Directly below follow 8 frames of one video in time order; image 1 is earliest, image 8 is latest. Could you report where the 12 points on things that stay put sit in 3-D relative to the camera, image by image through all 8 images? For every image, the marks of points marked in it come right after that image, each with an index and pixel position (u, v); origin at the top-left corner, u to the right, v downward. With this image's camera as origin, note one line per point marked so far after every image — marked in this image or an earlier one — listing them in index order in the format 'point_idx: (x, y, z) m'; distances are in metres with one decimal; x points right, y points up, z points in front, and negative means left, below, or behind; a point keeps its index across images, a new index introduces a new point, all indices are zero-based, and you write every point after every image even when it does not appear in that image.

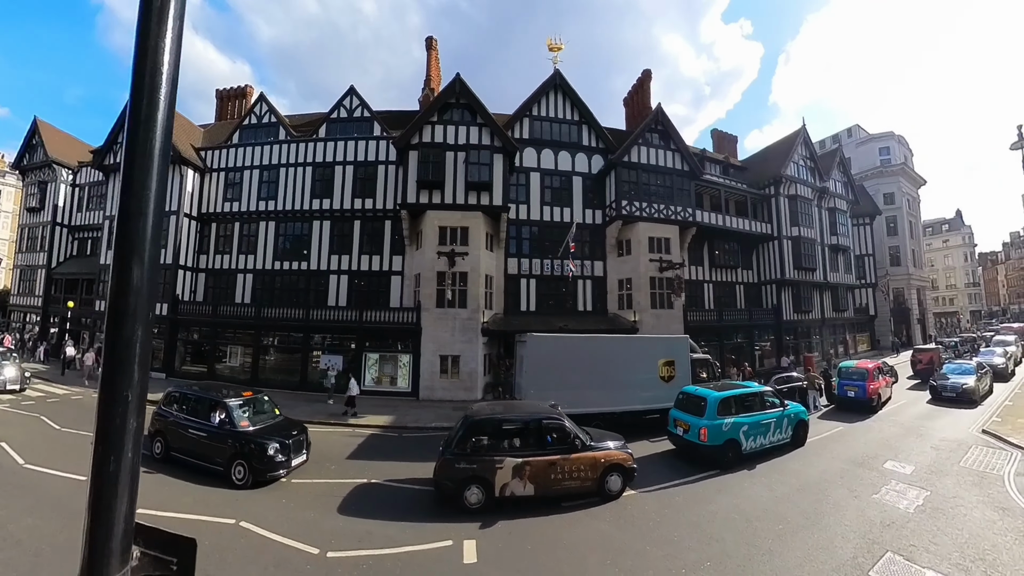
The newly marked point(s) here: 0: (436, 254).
0: (-3.8, +1.7, +19.3) m
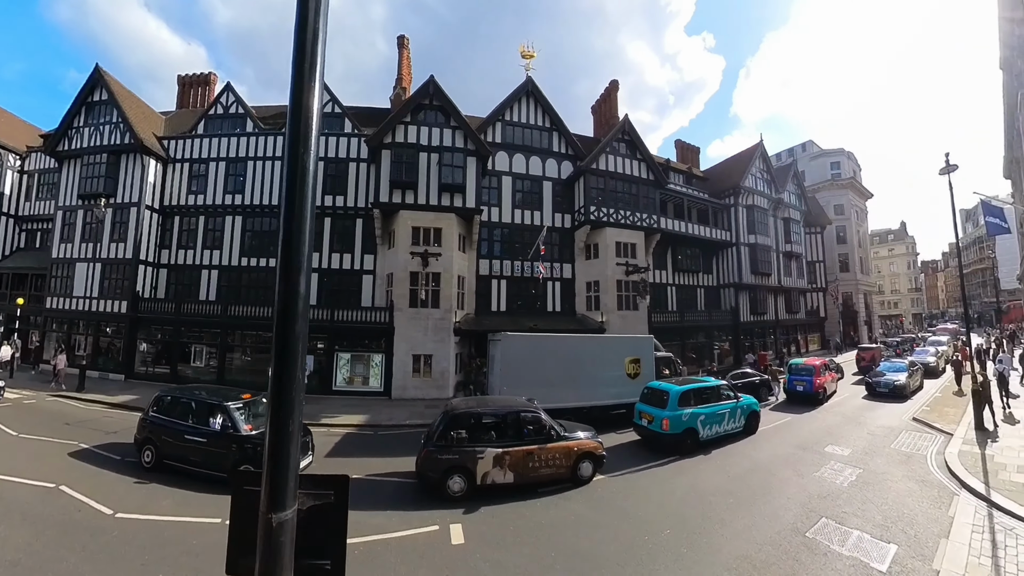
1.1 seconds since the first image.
0: (-5.1, +1.7, +19.3) m
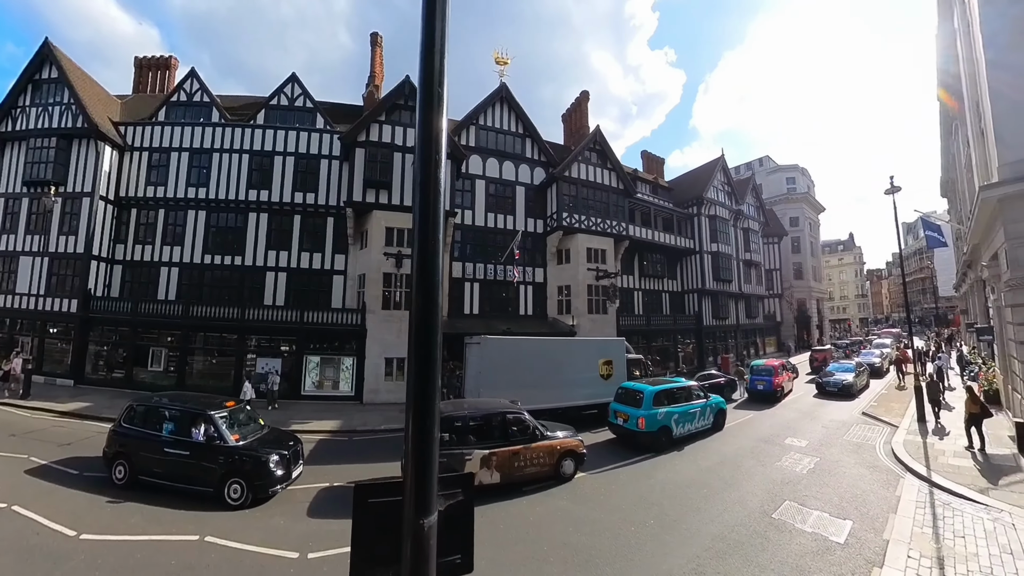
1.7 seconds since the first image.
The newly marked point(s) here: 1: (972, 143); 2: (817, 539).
0: (-6.3, +1.6, +18.9) m
1: (+18.7, +5.5, +14.4) m
2: (+5.4, -4.6, +6.8) m
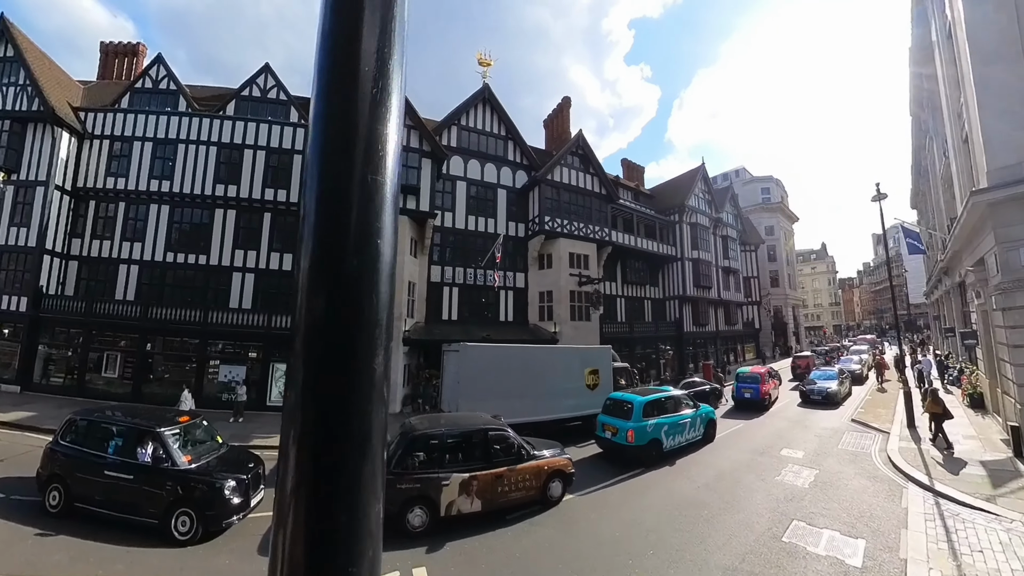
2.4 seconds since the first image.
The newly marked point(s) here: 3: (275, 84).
0: (-7.1, +1.5, +17.8) m
1: (+18.1, +5.3, +14.9) m
2: (+5.2, -4.6, +6.3) m
3: (-11.5, +9.8, +18.5) m
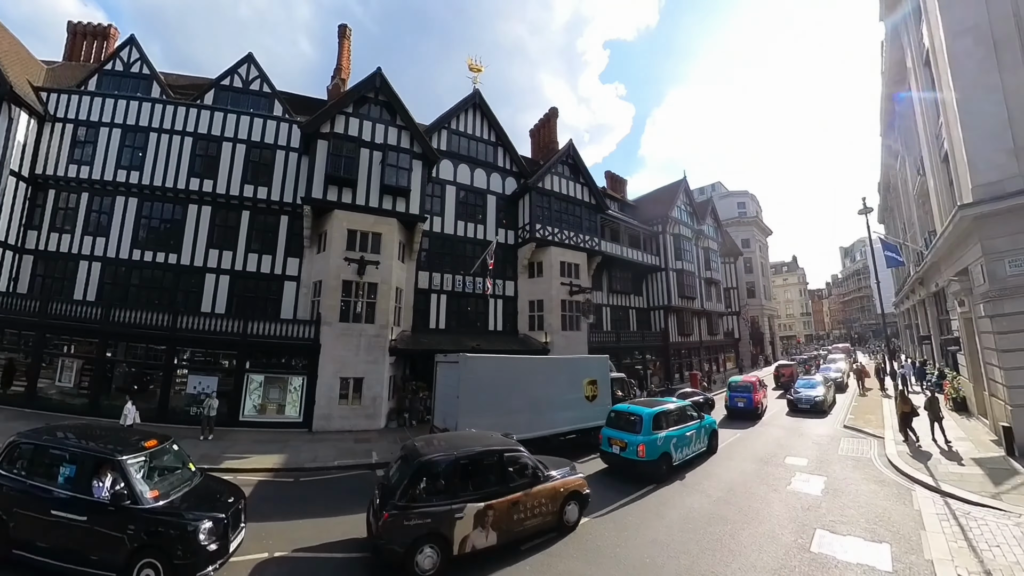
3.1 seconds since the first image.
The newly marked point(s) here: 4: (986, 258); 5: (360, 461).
0: (-7.4, +1.2, +16.9) m
1: (+18.0, +4.8, +16.0) m
2: (+5.7, -4.6, +6.2) m
3: (-11.8, +9.6, +17.5) m
4: (+16.3, +1.2, +12.7) m
5: (-5.5, -6.4, +13.8) m
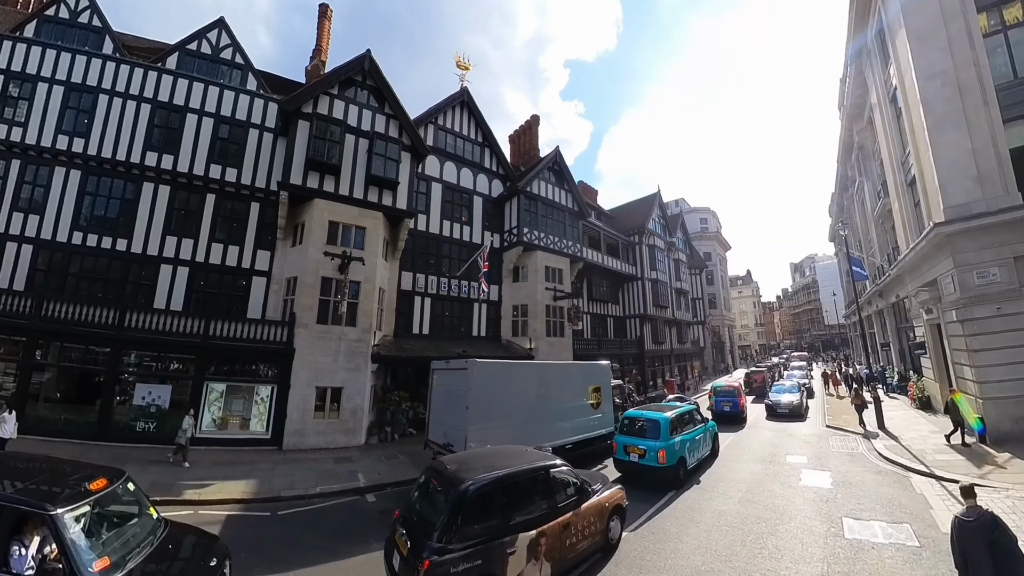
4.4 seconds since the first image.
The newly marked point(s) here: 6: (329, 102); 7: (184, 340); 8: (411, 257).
0: (-7.5, +1.3, +15.3) m
1: (+17.9, +4.3, +18.0) m
2: (+6.8, -4.6, +6.3) m
3: (-11.7, +9.8, +15.6) m
4: (+16.5, +0.8, +14.4) m
5: (-5.3, -6.3, +12.3) m
6: (-7.8, +7.7, +16.3) m
7: (-11.4, -1.8, +12.9) m
8: (-4.9, +1.5, +18.7) m
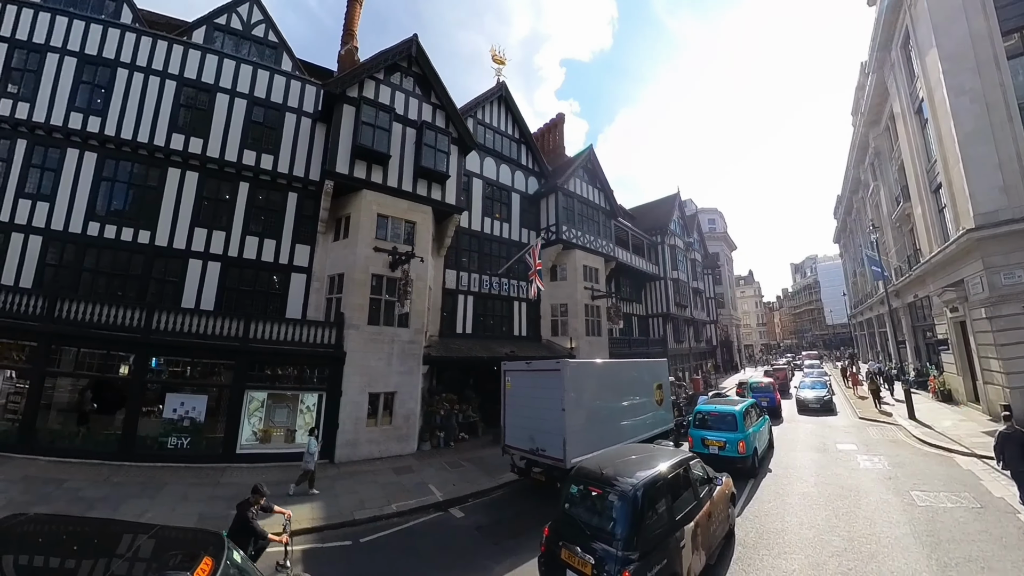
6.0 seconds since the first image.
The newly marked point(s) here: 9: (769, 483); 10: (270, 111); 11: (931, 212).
0: (-5.0, +1.4, +14.3) m
1: (+20.1, +4.2, +19.1) m
2: (+10.0, -4.6, +6.6) m
3: (-9.2, +9.9, +14.2) m
4: (+19.0, +0.7, +15.4) m
5: (-2.6, -6.2, +11.5) m
6: (-5.3, +7.8, +15.2) m
7: (-8.7, -1.7, +11.6) m
8: (-2.7, +1.6, +17.9) m
9: (+8.7, -6.5, +13.3) m
10: (-8.6, +6.3, +13.7) m
11: (+20.0, +3.6, +18.4) m
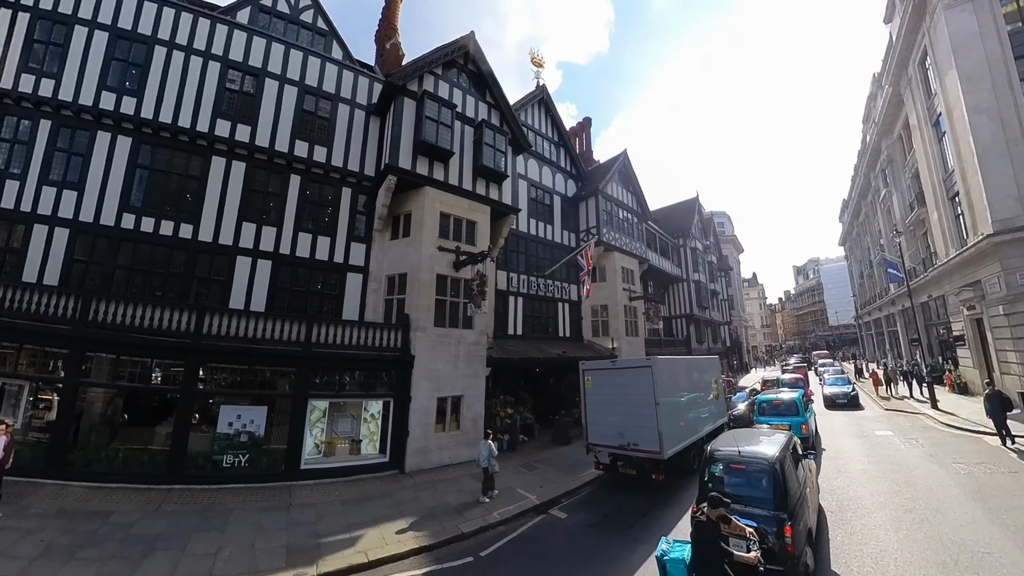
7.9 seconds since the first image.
0: (-2.4, +1.4, +13.7) m
1: (+22.3, +4.2, +20.4) m
2: (+13.2, -4.6, +7.1) m
3: (-6.6, +9.9, +13.4) m
4: (+21.4, +0.7, +16.7) m
5: (+0.2, -6.2, +11.1) m
6: (-2.8, +7.8, +14.7) m
7: (-5.8, -1.7, +10.7) m
8: (-0.3, +1.6, +17.5) m
9: (+11.4, -6.5, +13.7) m
10: (-6.0, +6.3, +13.0) m
11: (+22.2, +3.6, +19.7) m
